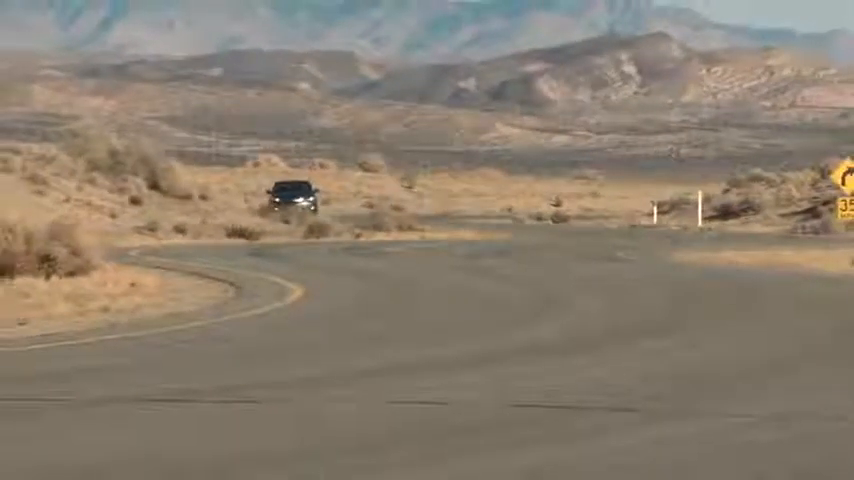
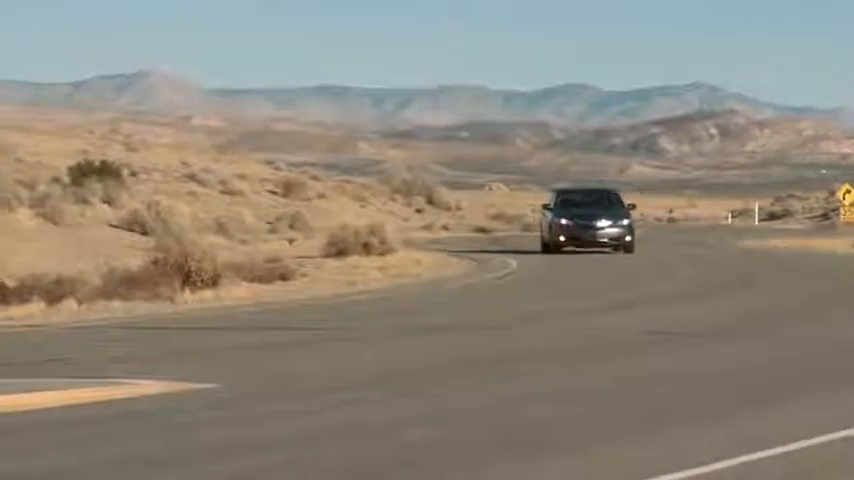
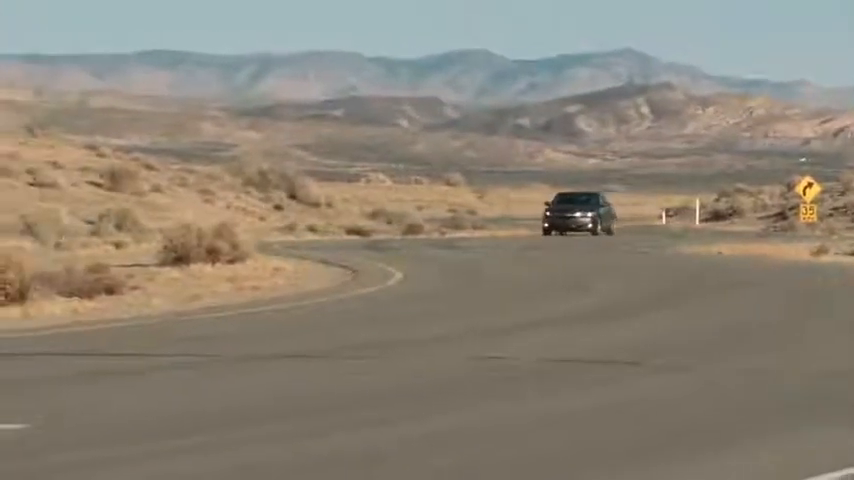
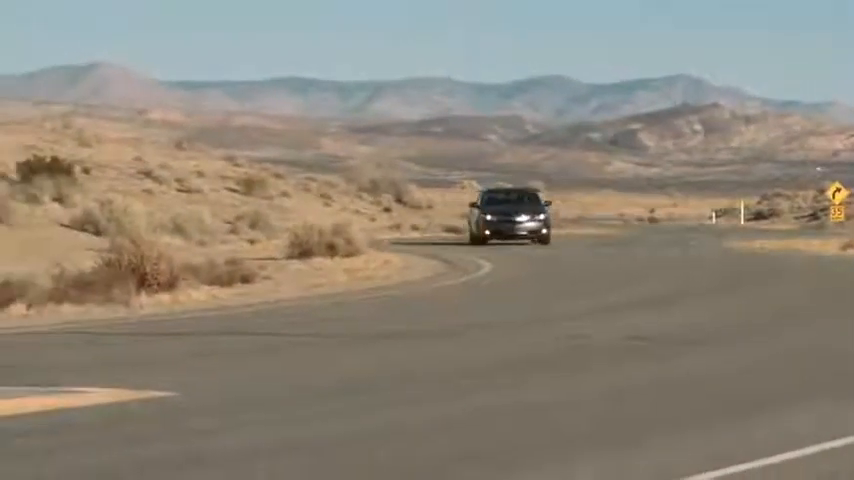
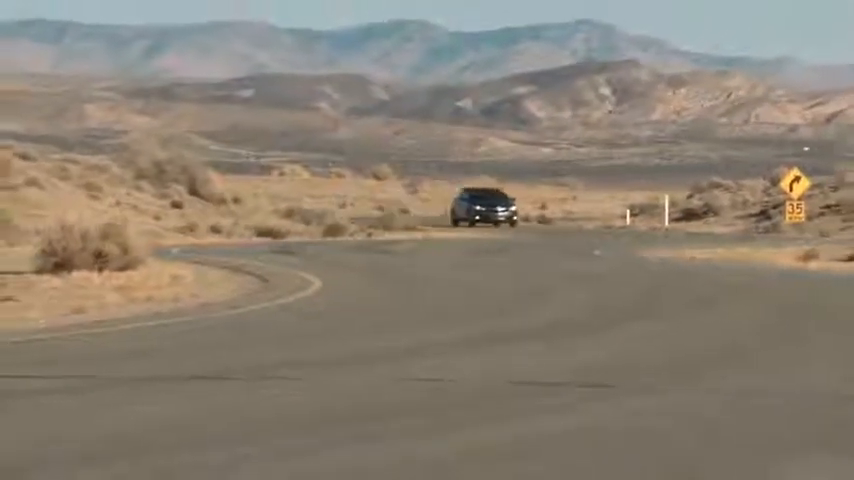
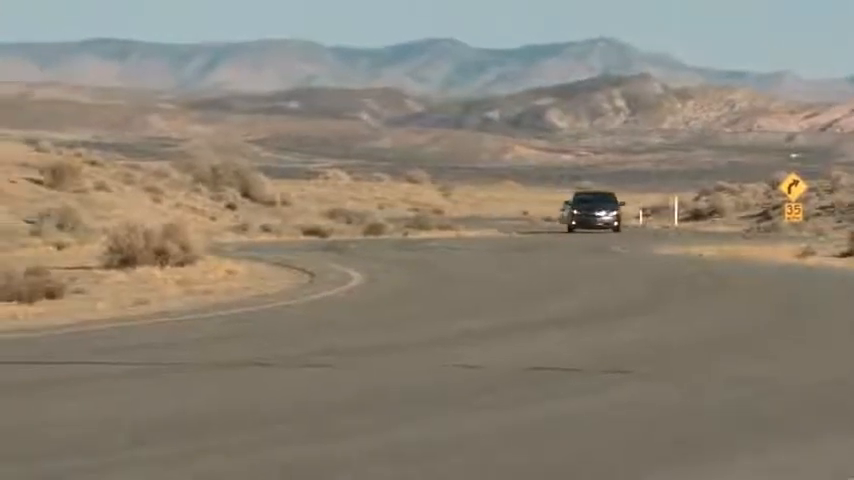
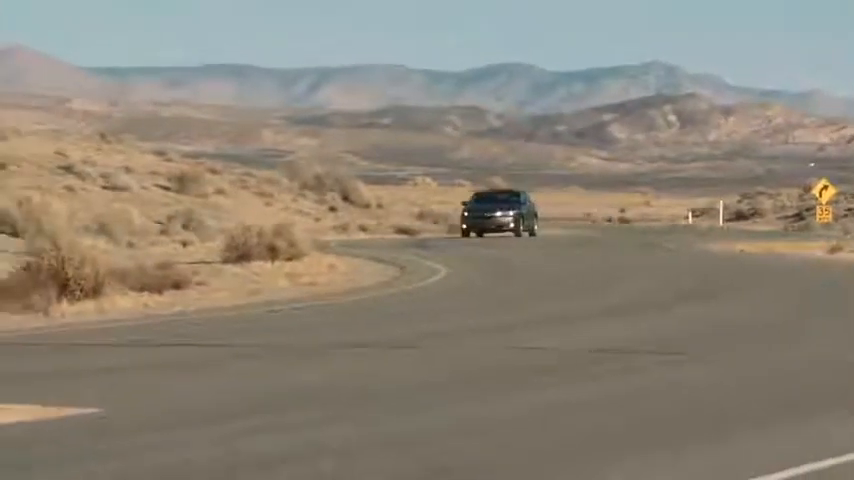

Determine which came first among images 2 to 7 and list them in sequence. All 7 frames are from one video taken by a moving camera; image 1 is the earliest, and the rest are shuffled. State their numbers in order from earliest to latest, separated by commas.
5, 6, 3, 7, 4, 2
